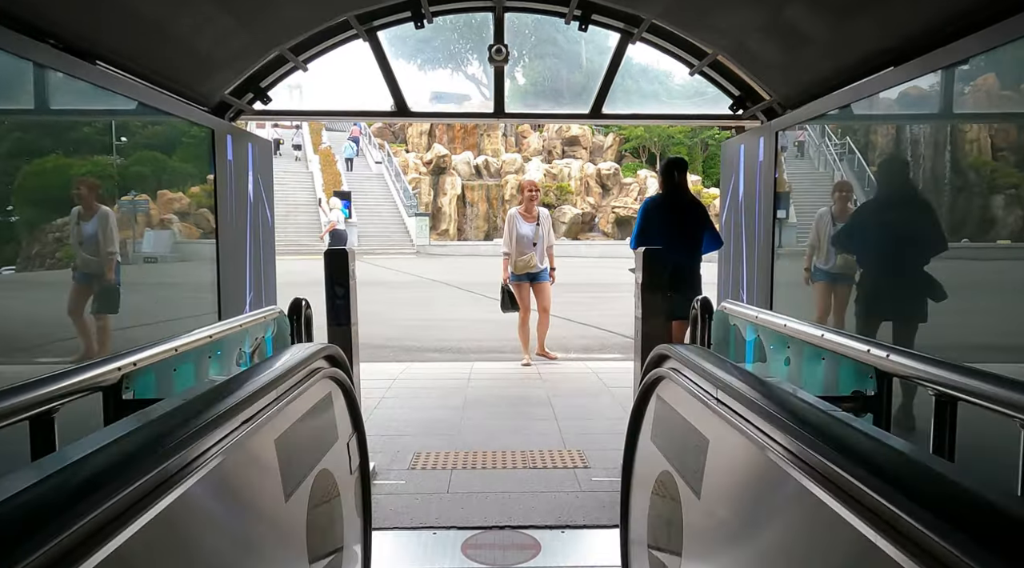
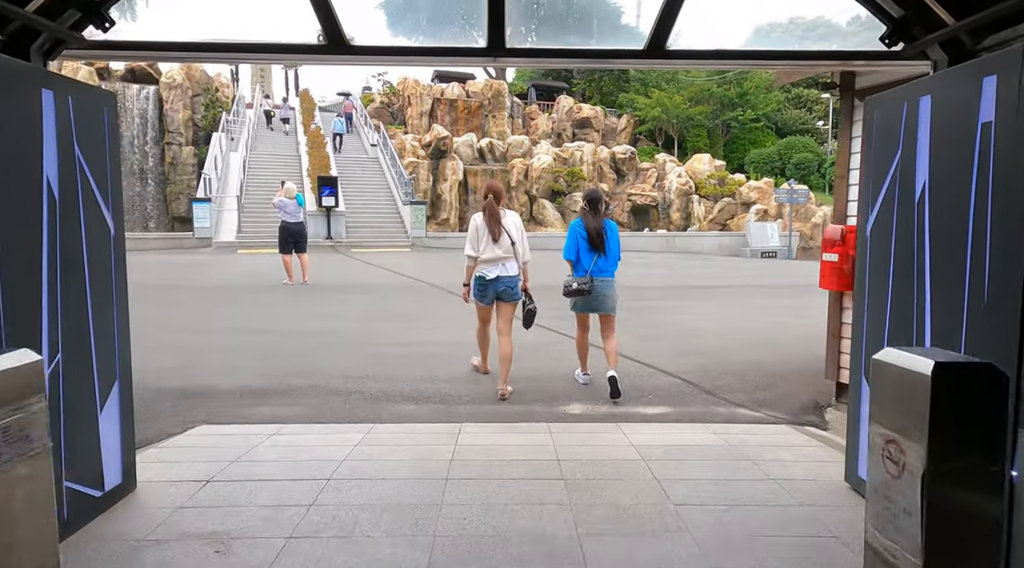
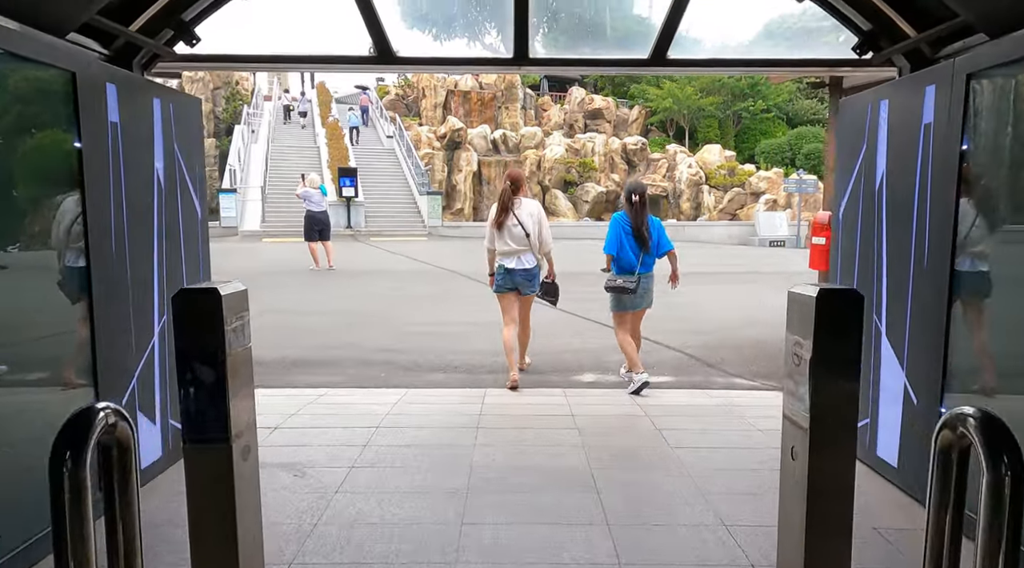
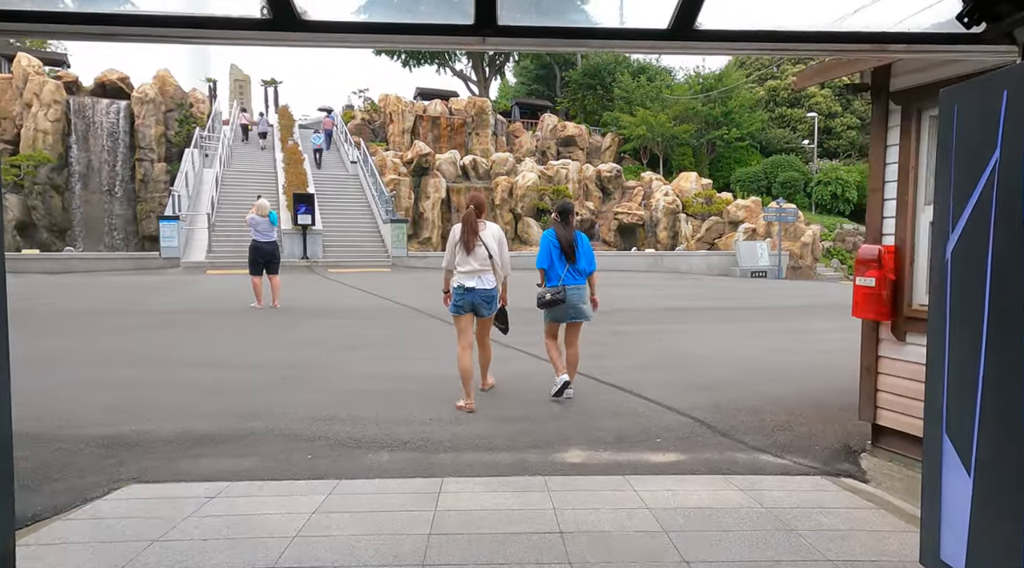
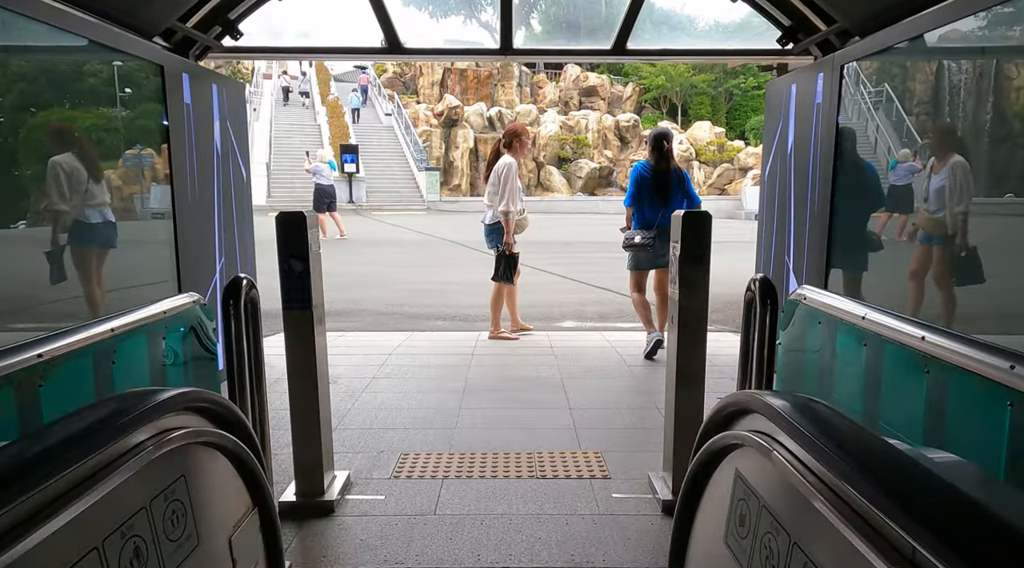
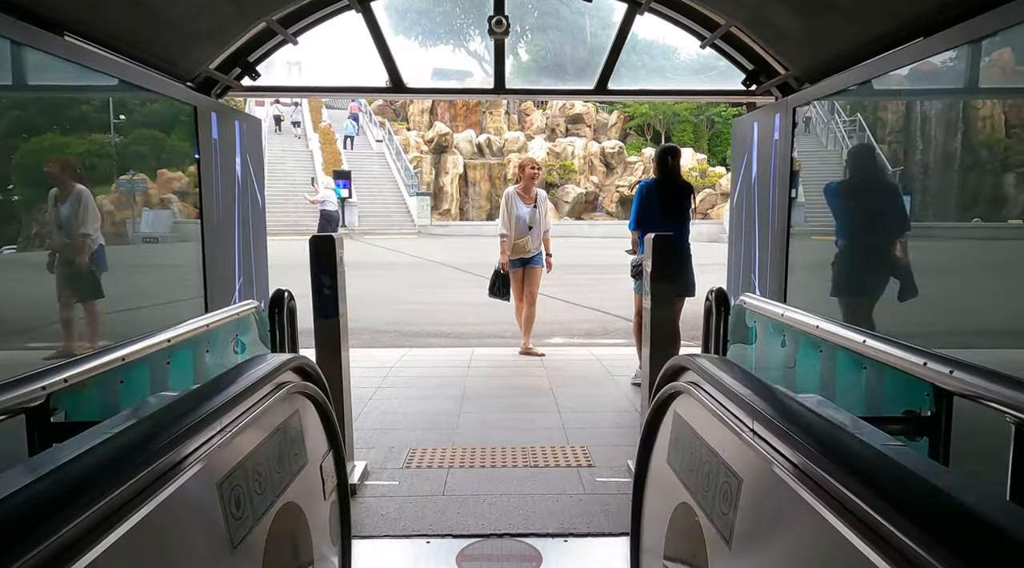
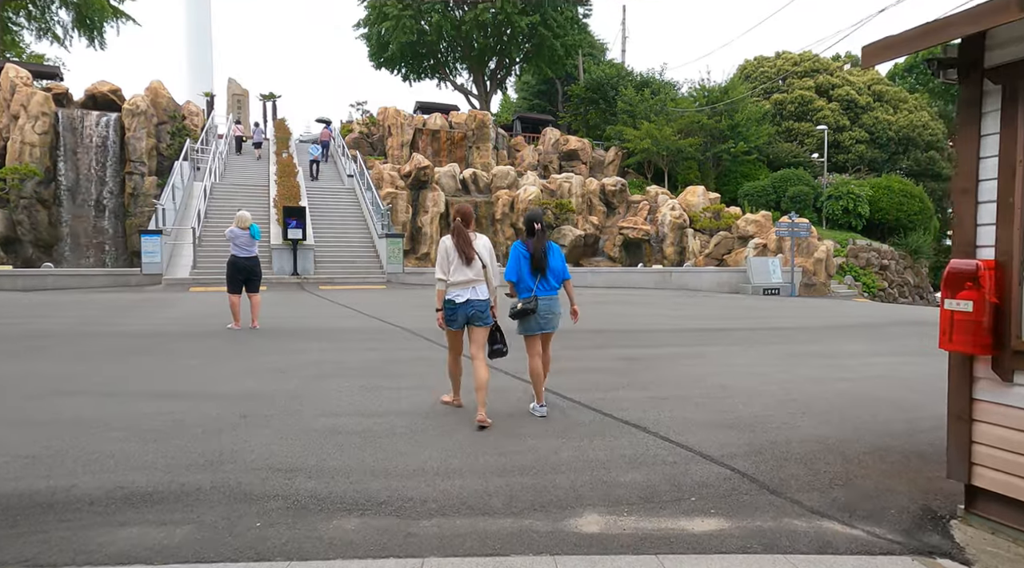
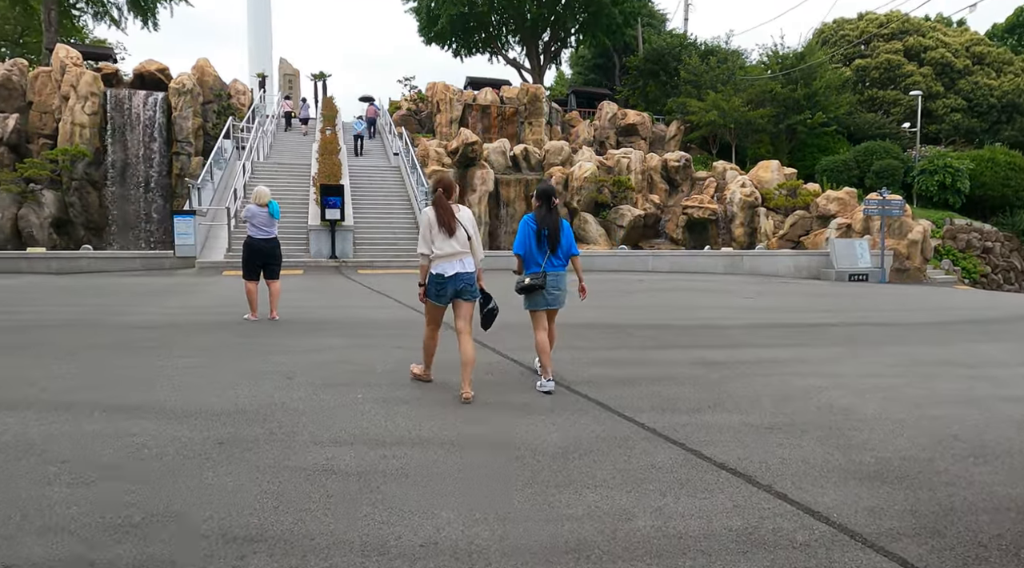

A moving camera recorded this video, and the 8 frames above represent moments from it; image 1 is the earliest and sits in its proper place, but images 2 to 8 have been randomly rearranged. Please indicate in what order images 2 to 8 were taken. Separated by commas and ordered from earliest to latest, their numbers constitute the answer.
6, 5, 3, 2, 4, 7, 8
